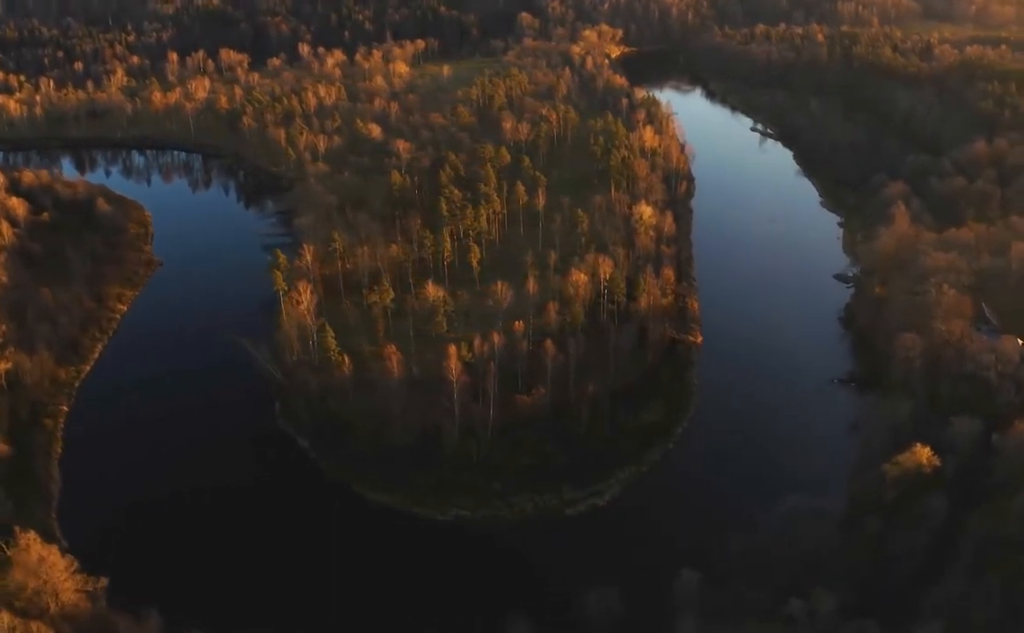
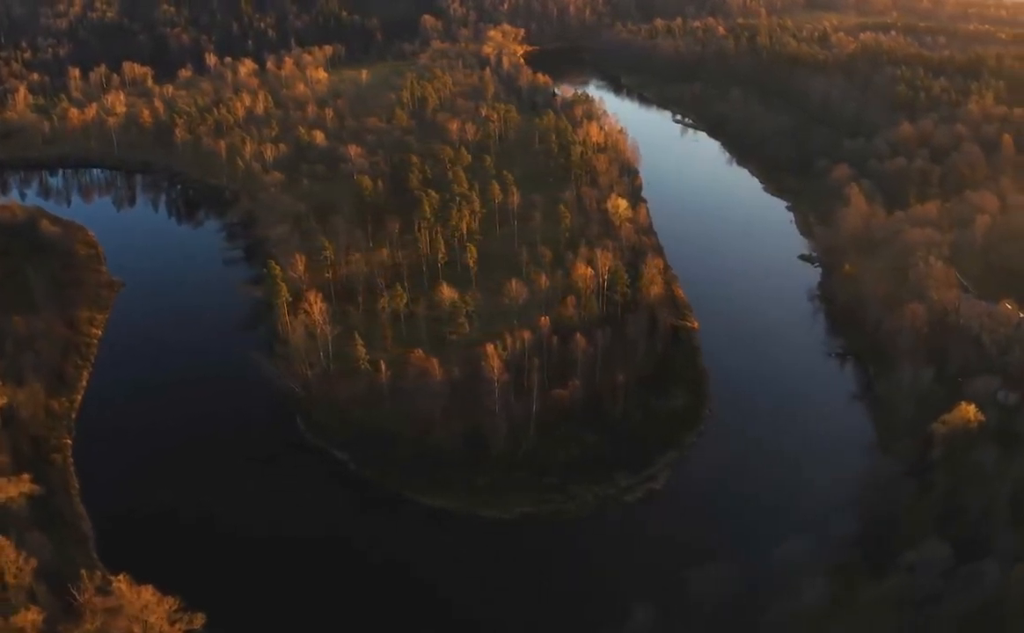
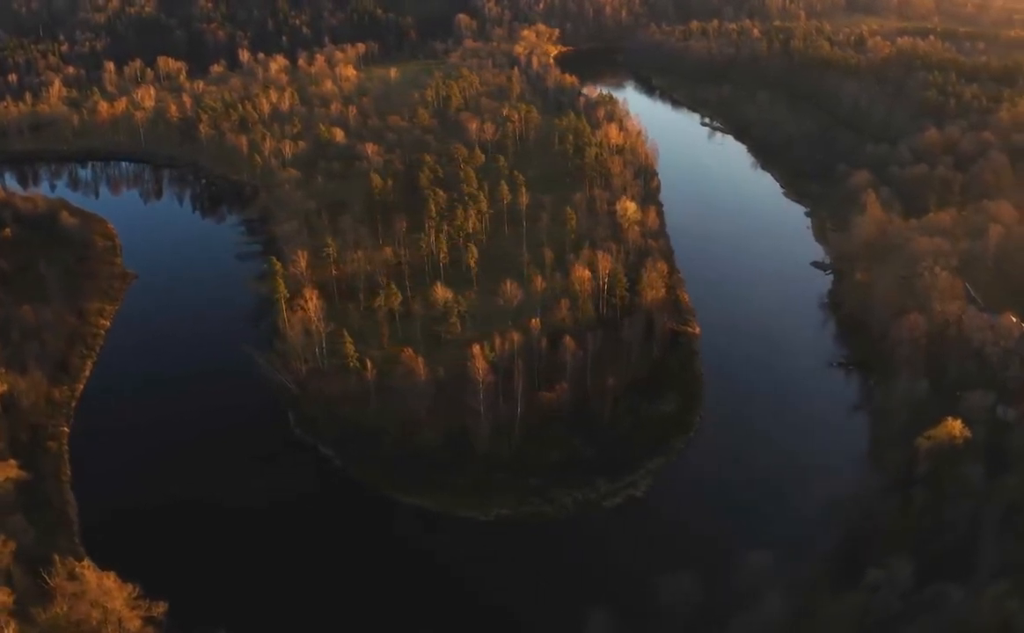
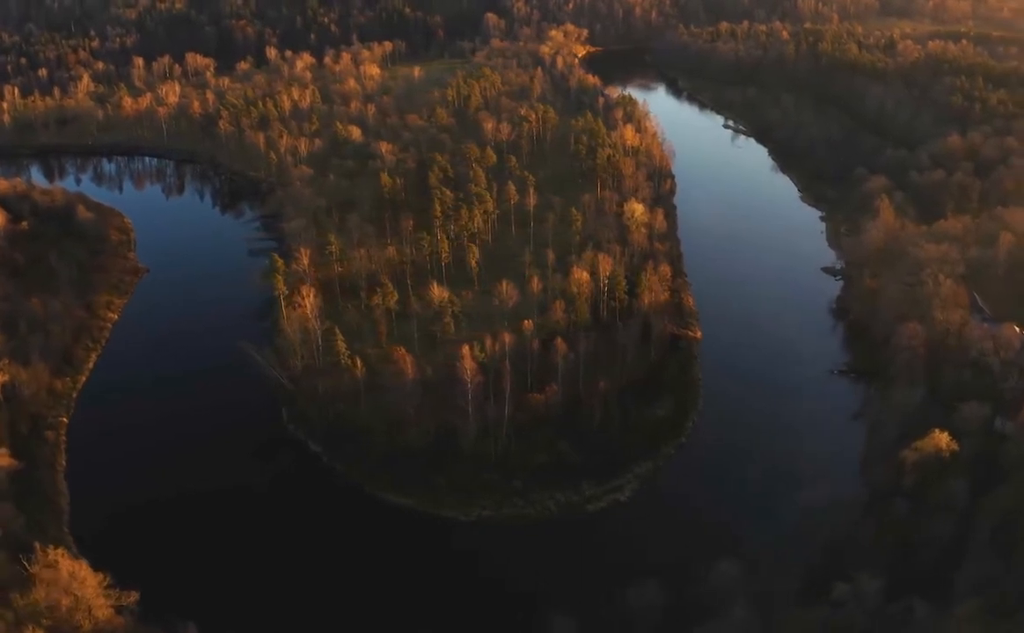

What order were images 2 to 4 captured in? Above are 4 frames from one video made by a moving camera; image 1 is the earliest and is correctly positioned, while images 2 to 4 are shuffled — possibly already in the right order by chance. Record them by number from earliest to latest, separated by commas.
4, 3, 2
